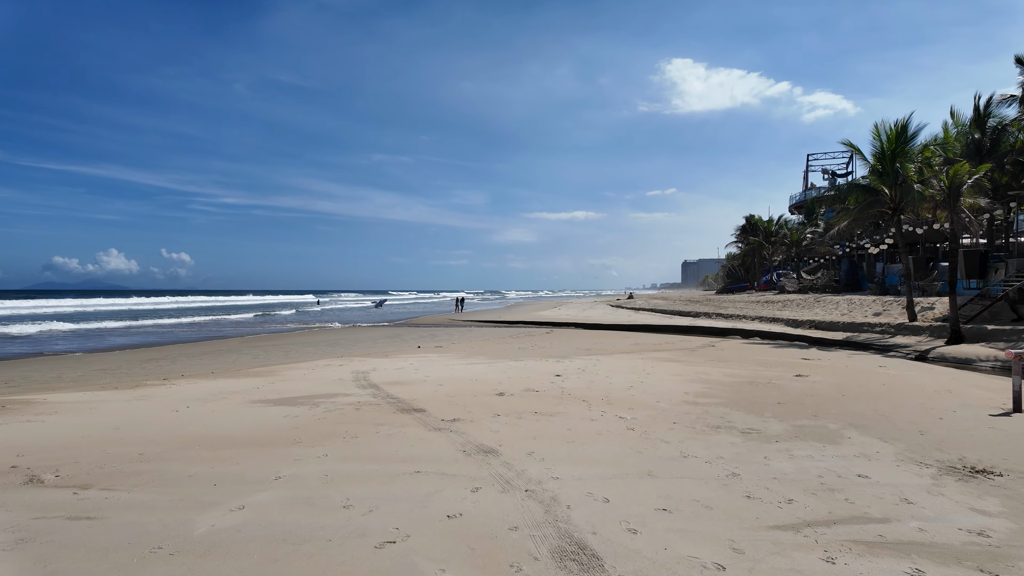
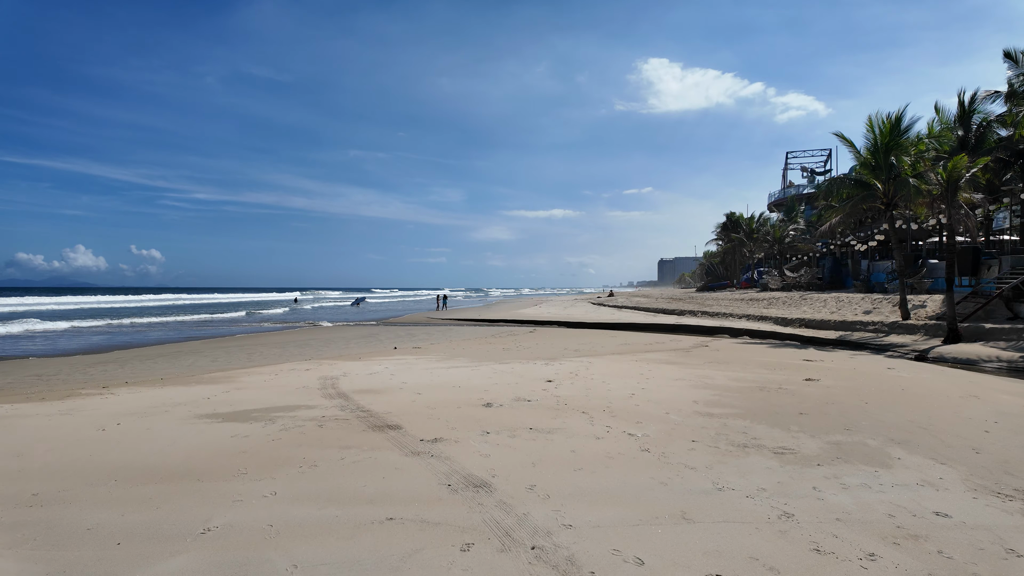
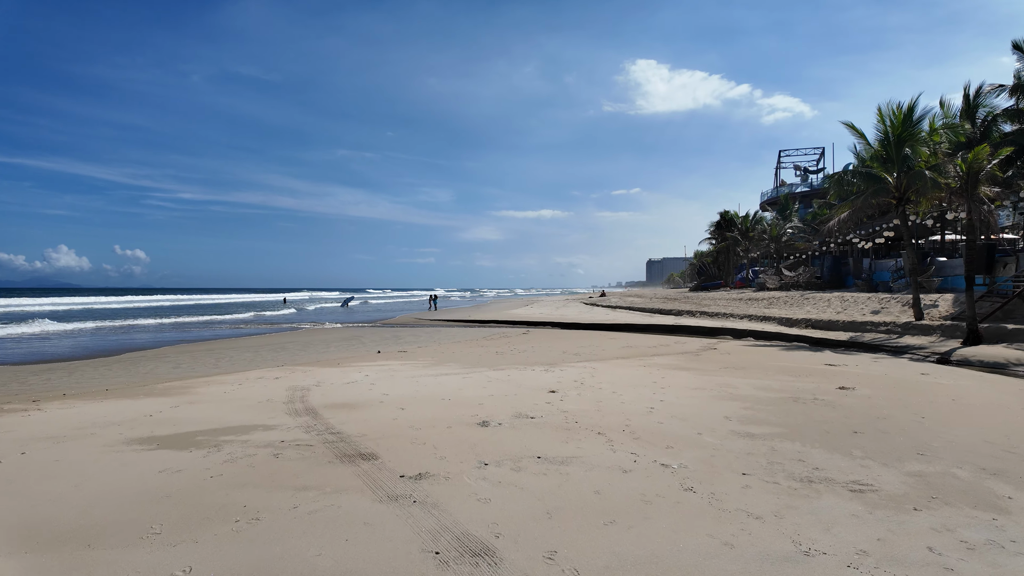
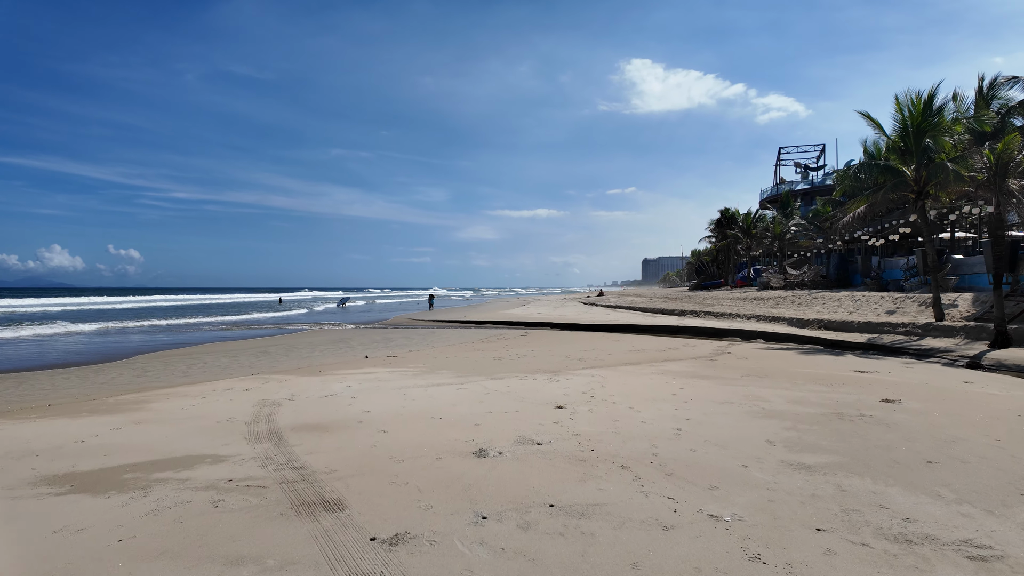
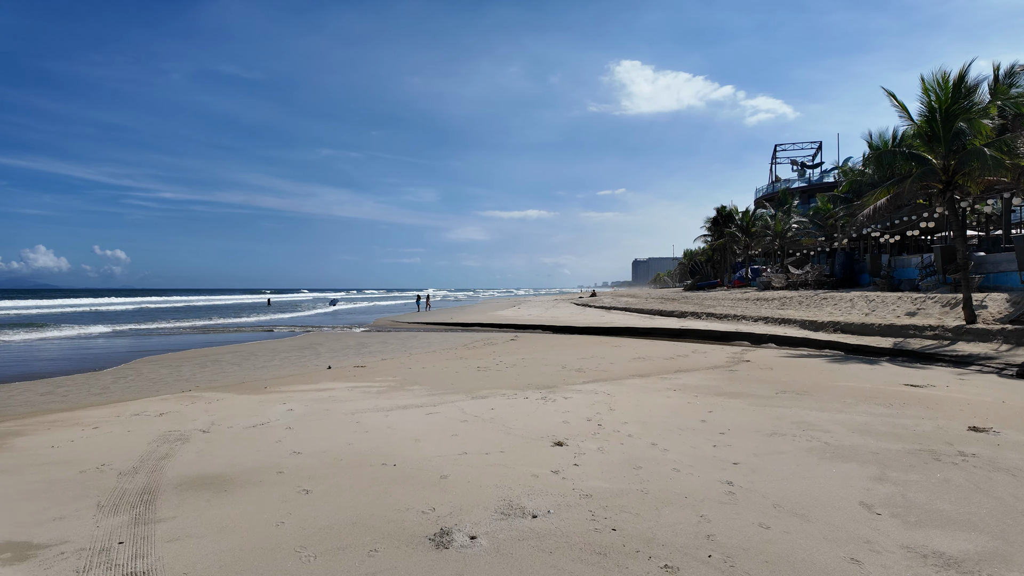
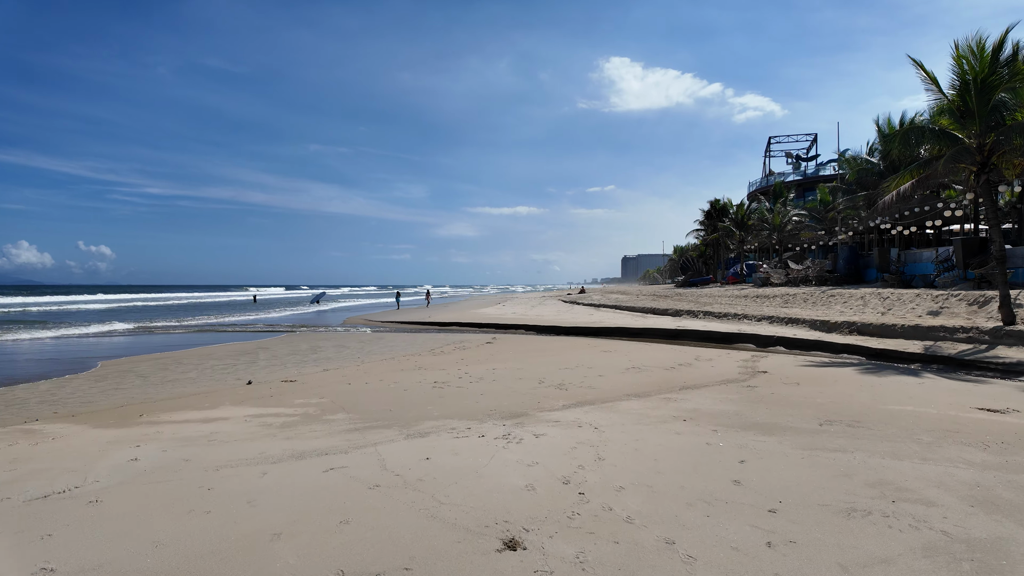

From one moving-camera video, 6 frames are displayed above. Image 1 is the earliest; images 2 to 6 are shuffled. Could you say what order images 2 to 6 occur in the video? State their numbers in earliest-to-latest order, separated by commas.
2, 3, 4, 5, 6
